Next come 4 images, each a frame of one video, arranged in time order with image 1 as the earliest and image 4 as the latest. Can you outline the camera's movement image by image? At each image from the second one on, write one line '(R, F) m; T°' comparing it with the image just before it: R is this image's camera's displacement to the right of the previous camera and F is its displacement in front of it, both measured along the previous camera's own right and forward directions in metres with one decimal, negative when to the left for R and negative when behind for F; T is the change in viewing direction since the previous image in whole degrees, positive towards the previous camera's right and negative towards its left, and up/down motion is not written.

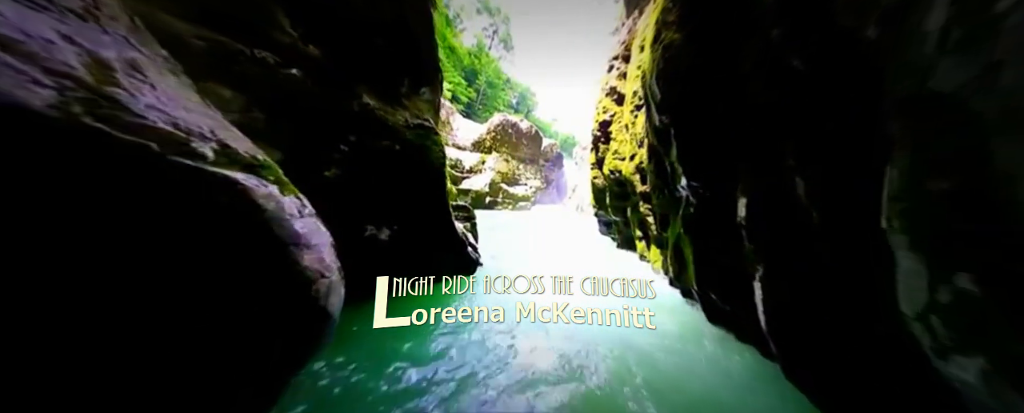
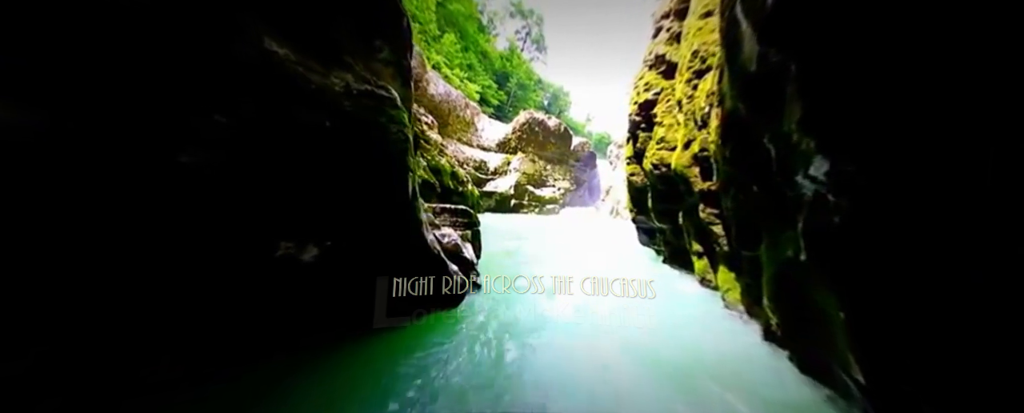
(+0.6, +2.5) m; -7°
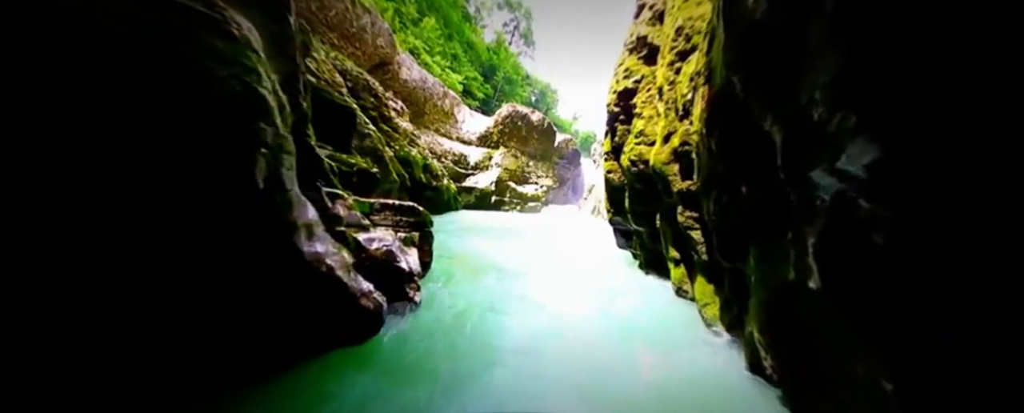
(+0.9, +1.2) m; +3°
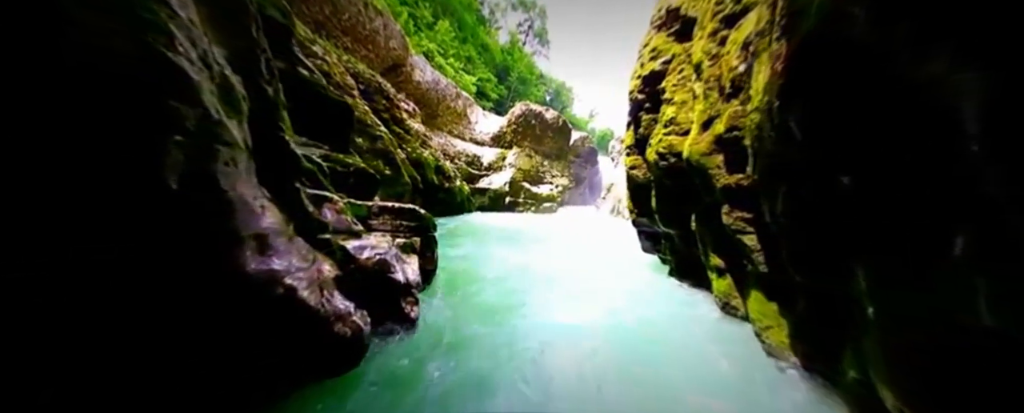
(+0.1, +0.9) m; -3°
